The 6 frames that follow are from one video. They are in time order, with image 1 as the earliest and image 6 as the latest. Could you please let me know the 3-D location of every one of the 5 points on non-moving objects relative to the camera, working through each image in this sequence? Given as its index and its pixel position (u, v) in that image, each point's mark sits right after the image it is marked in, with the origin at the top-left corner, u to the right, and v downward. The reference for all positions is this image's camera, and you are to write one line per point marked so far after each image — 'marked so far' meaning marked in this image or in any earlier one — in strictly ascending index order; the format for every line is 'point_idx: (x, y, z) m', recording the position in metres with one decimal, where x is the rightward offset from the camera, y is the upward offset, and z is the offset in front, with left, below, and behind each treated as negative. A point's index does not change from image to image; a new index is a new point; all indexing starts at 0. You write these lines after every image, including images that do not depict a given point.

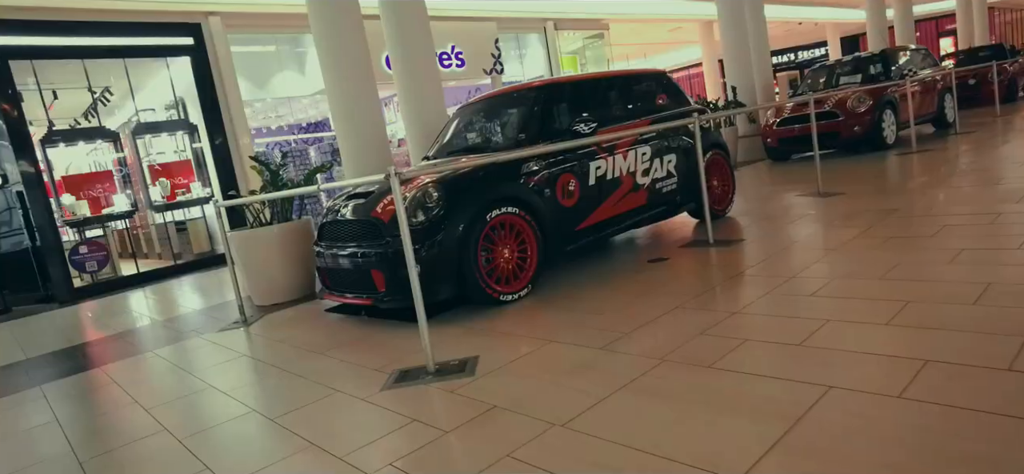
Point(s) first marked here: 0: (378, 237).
0: (-0.8, 0.0, +4.1) m
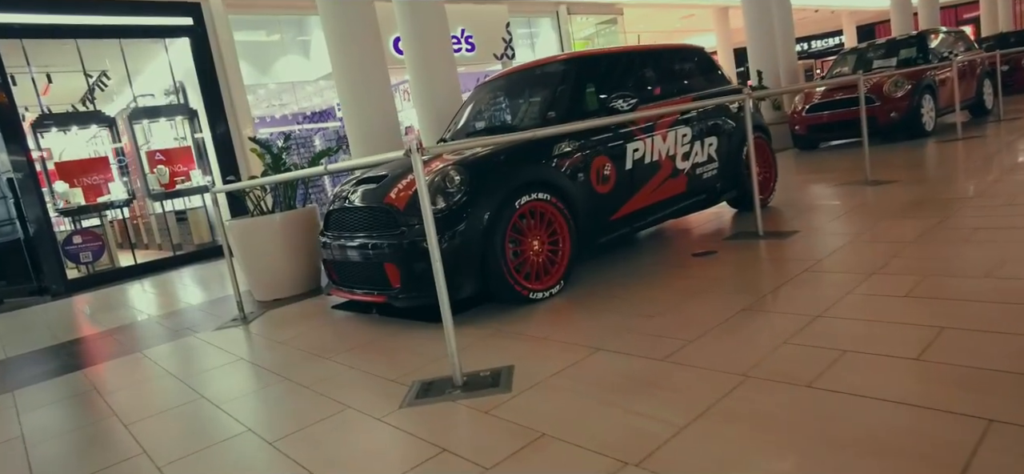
0: (-0.6, +0.1, +3.6) m
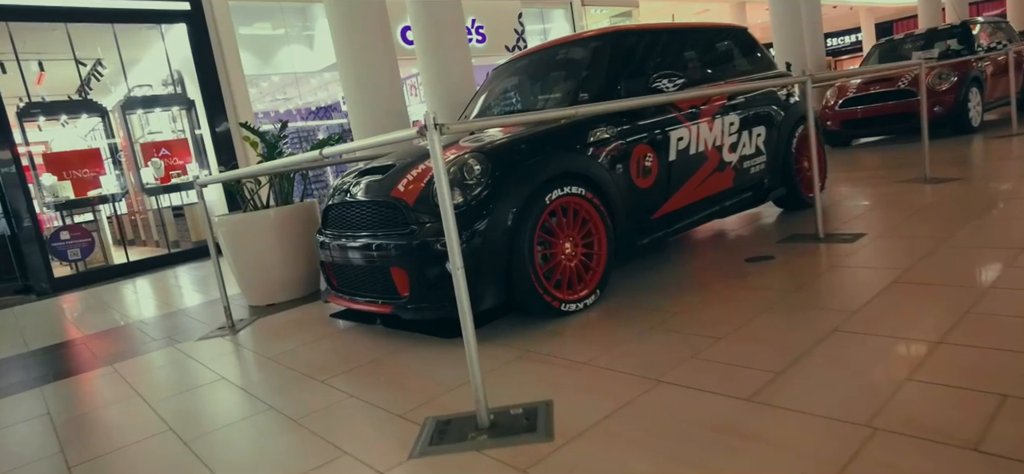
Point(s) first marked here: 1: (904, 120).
0: (-0.5, +0.1, +3.1) m
1: (+4.9, +1.4, +8.5) m
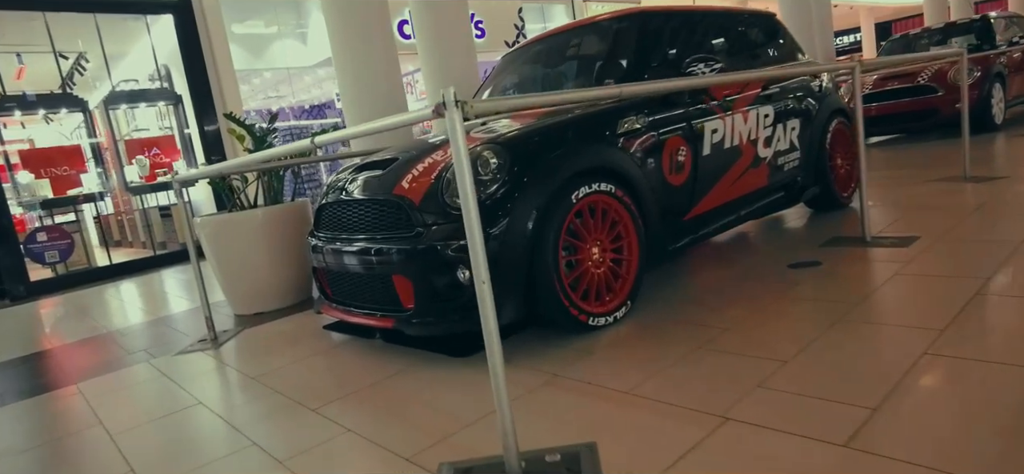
0: (-0.4, 0.0, +2.7) m
1: (+4.9, +1.4, +8.1) m
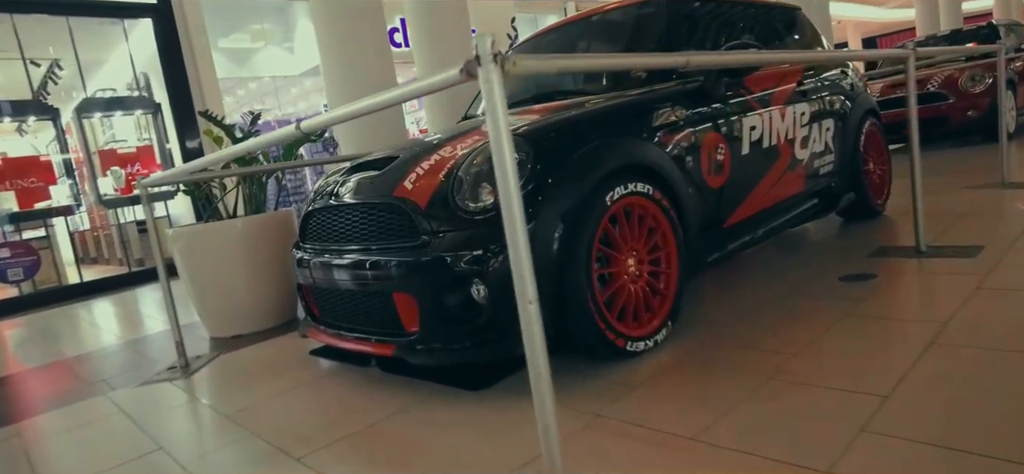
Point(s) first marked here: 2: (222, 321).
0: (-0.4, 0.0, +2.3) m
1: (+4.9, +1.3, +7.9) m
2: (-1.7, -0.5, +4.0) m
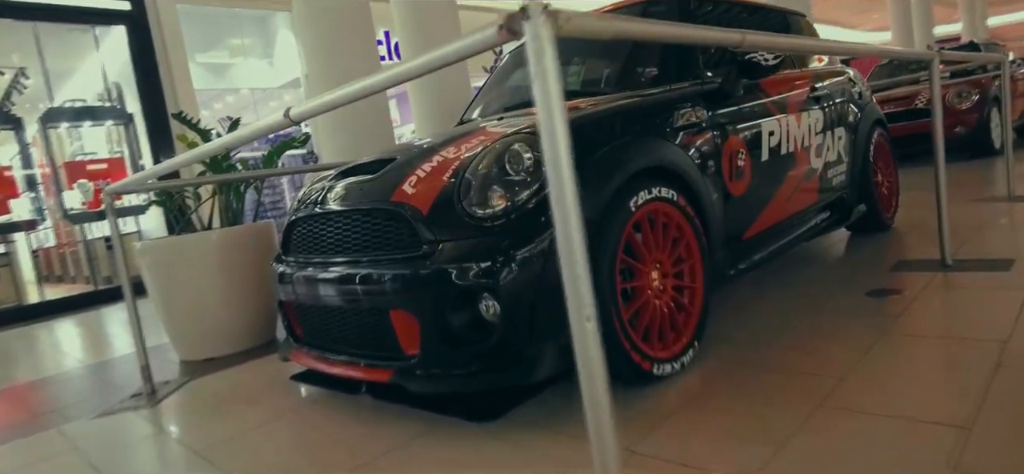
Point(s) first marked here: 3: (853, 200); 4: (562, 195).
0: (-0.3, 0.0, +2.0) m
1: (+4.7, +1.1, +7.8) m
2: (-1.7, -0.6, +3.7) m
3: (+1.8, +0.2, +3.7) m
4: (0.0, +0.1, +1.1) m
